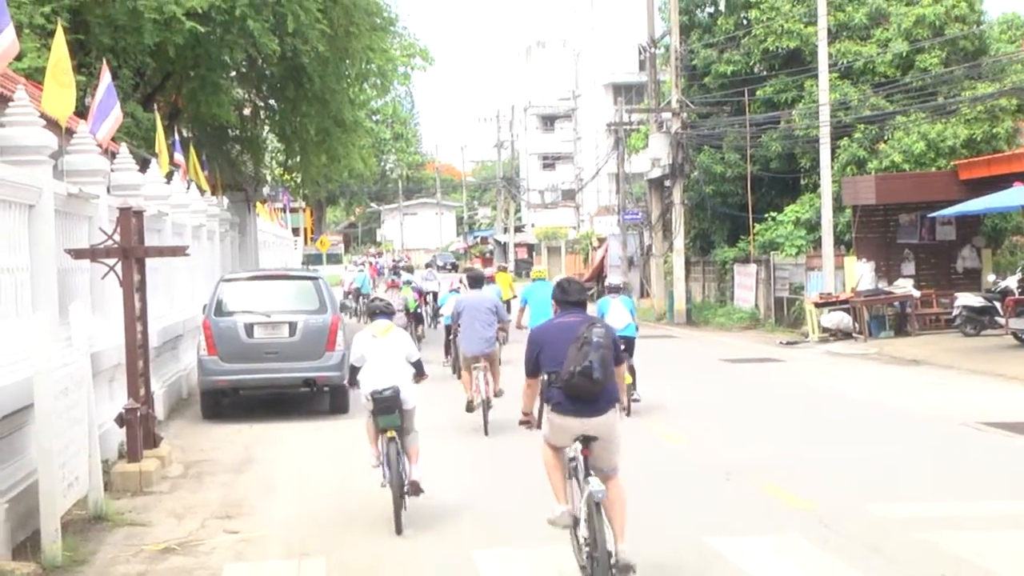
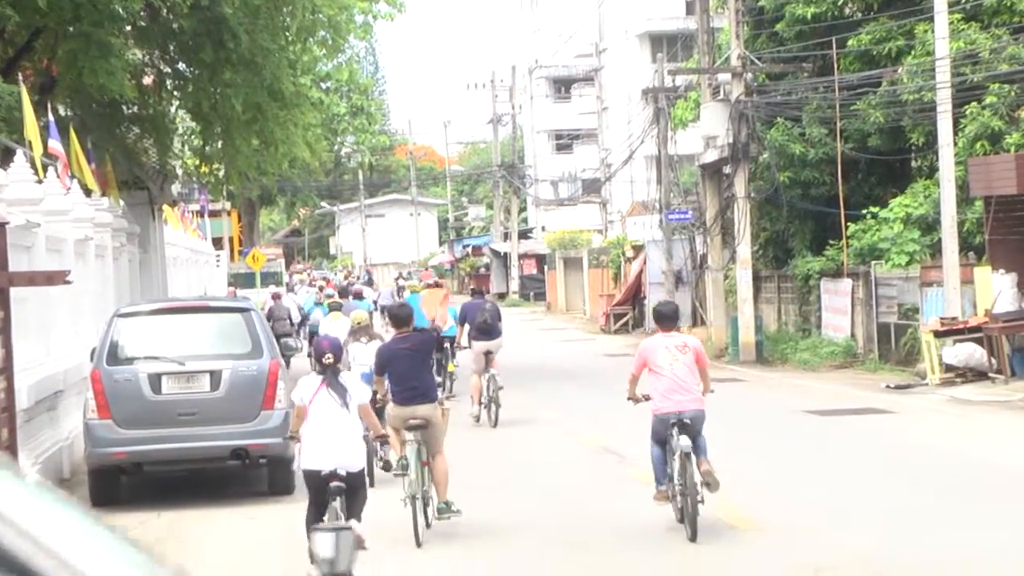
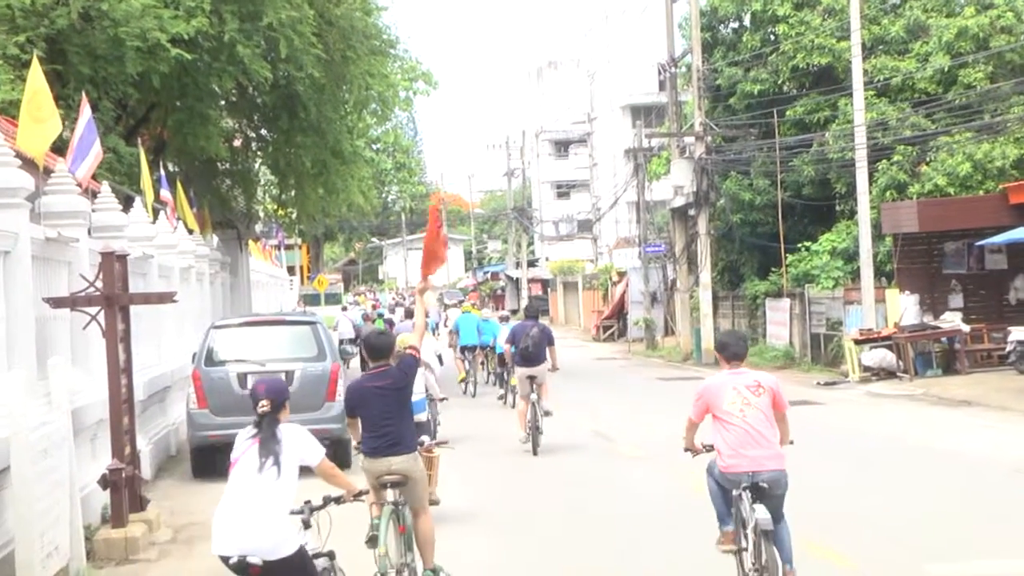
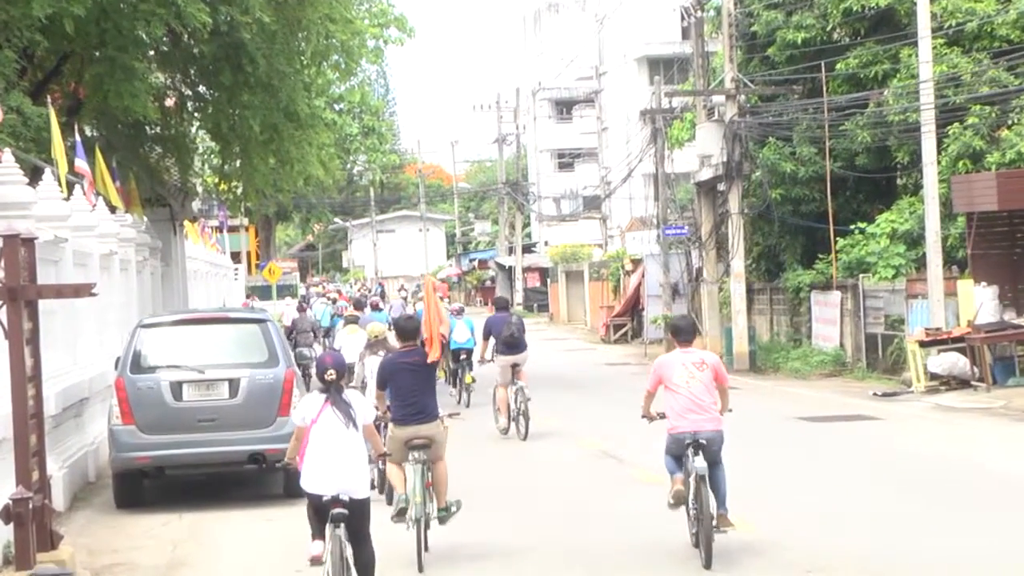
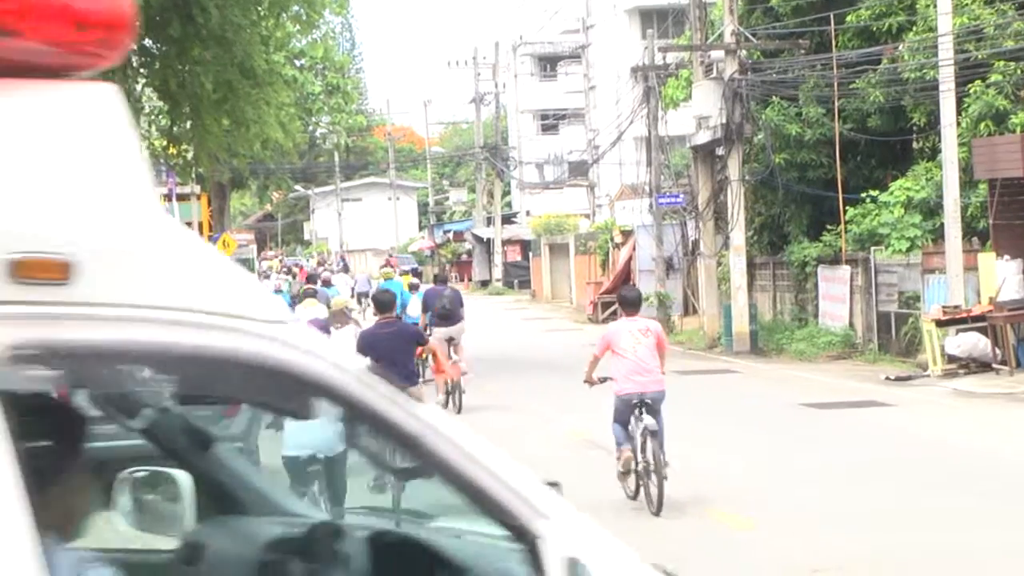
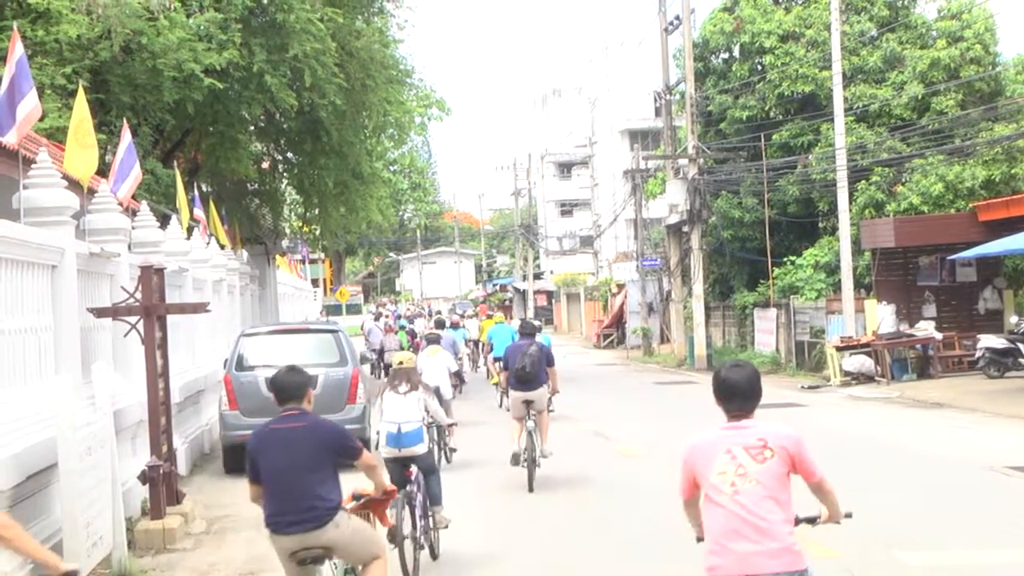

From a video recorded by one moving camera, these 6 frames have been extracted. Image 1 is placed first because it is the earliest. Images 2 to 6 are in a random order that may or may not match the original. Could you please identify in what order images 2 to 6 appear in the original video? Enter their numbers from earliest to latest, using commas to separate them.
6, 3, 4, 2, 5
